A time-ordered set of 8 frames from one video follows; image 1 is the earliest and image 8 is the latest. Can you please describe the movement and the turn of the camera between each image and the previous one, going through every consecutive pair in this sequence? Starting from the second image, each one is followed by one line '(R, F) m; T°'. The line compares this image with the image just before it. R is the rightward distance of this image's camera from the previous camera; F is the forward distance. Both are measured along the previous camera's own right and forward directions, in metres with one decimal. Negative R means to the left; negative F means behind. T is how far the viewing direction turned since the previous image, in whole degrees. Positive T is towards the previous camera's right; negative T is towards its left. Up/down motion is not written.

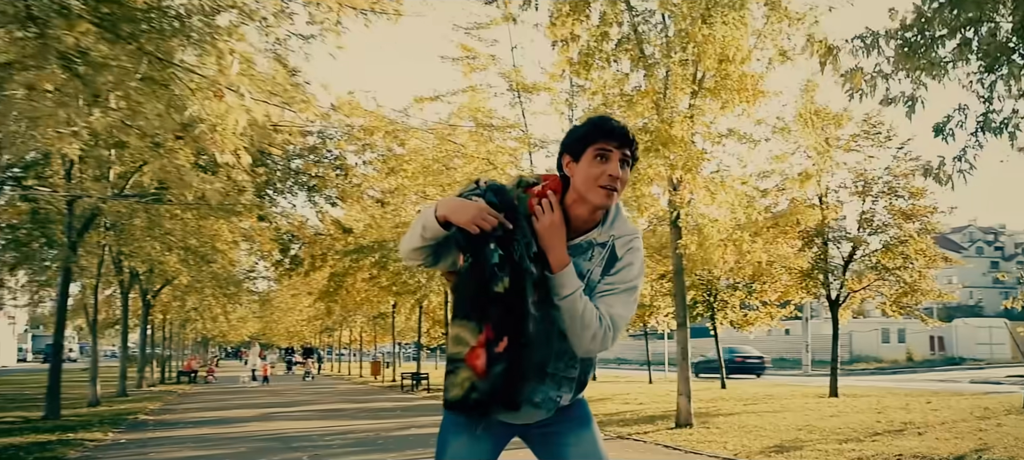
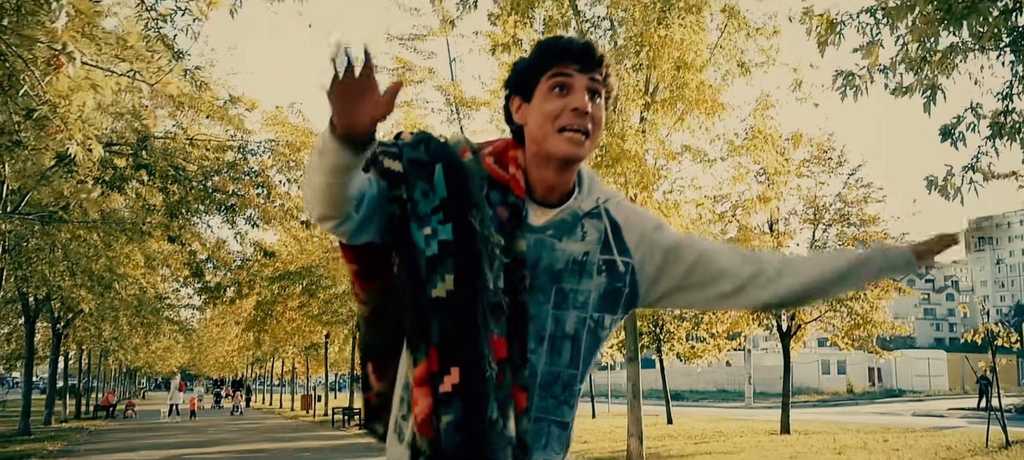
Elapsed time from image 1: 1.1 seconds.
(+0.1, +1.1) m; +4°
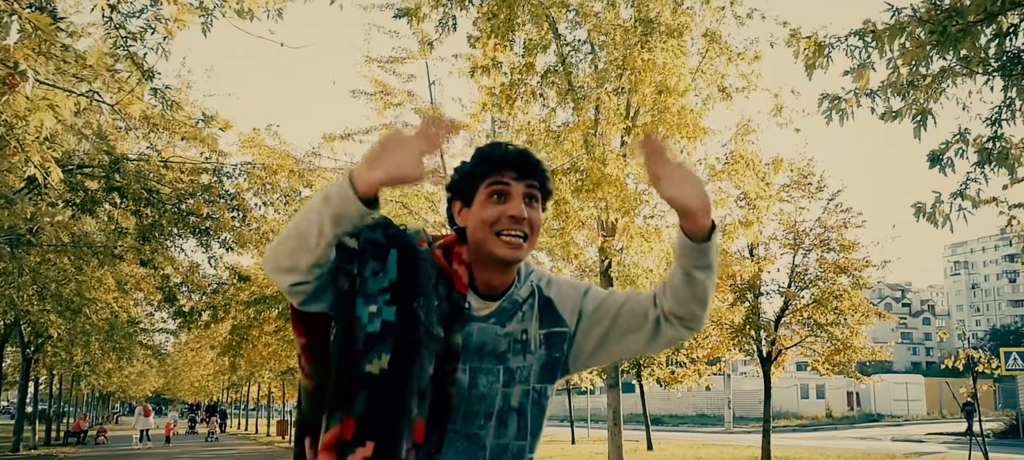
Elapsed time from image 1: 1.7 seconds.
(0.0, +0.2) m; +1°
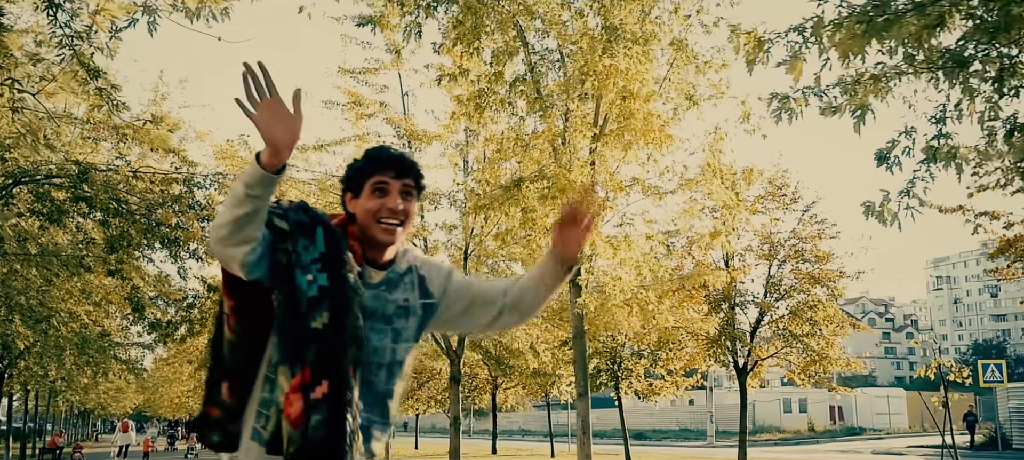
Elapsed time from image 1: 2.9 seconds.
(+0.3, +0.1) m; +1°
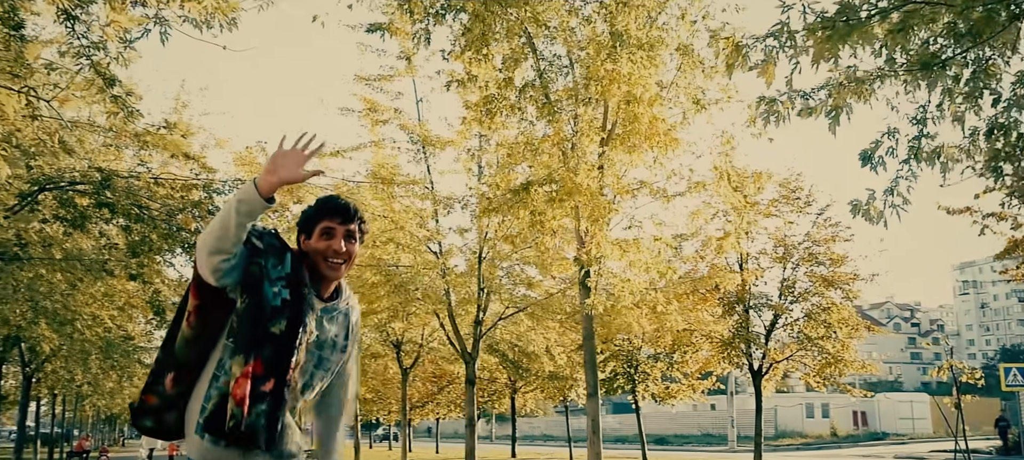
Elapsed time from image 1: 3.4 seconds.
(+0.2, -0.1) m; -2°
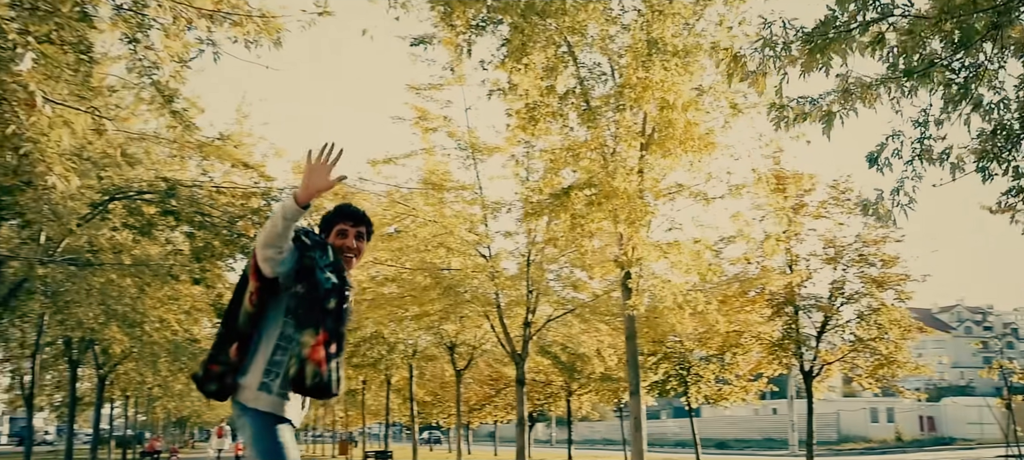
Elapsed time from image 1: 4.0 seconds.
(+0.2, -0.2) m; -4°
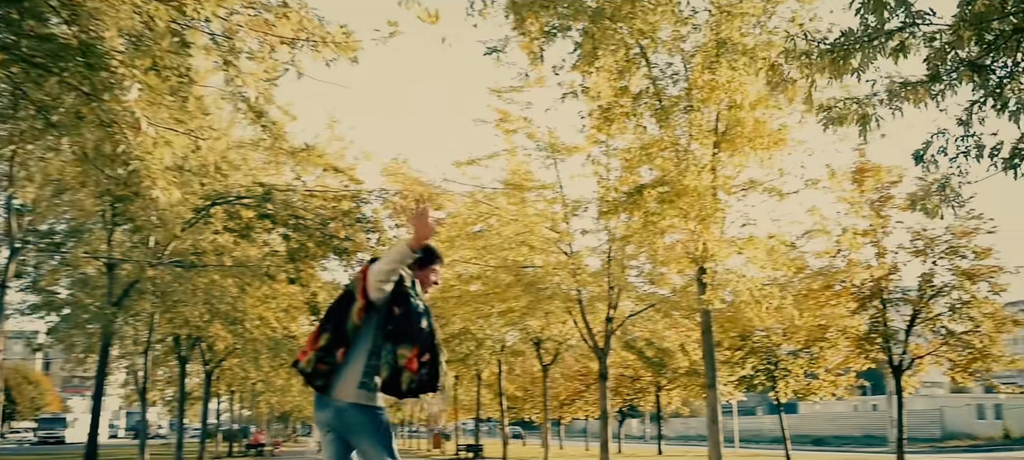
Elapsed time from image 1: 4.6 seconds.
(+0.2, -0.3) m; -7°
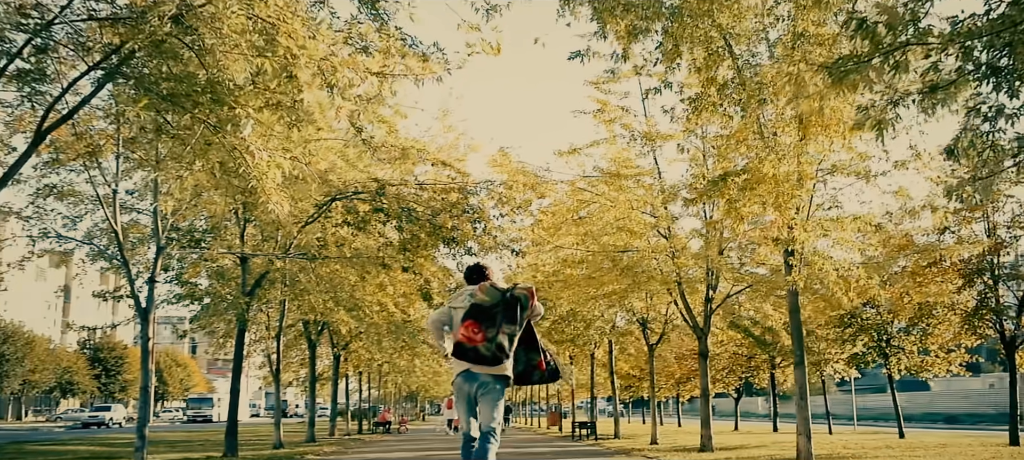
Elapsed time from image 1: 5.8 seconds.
(+0.4, -0.6) m; -8°
